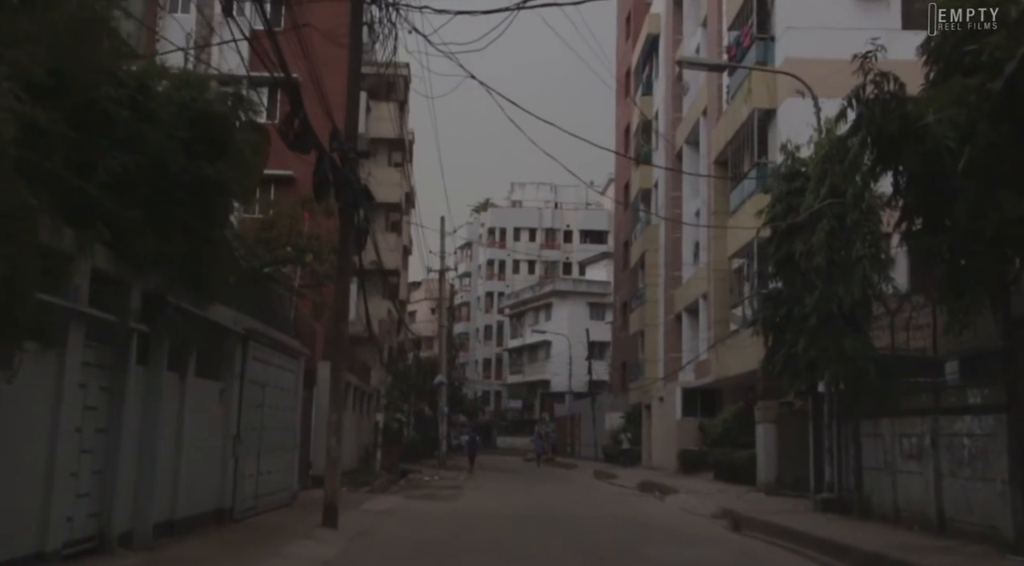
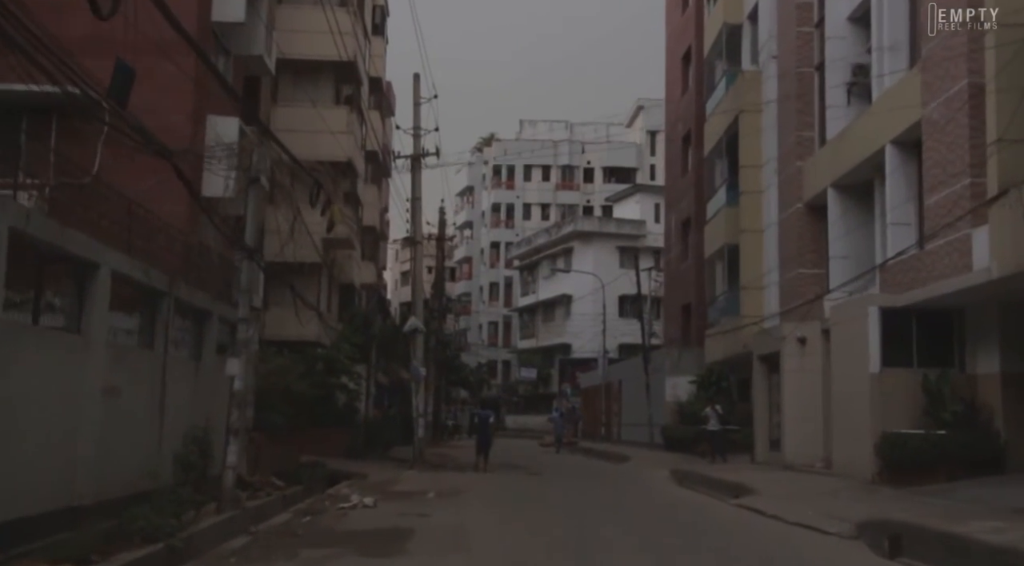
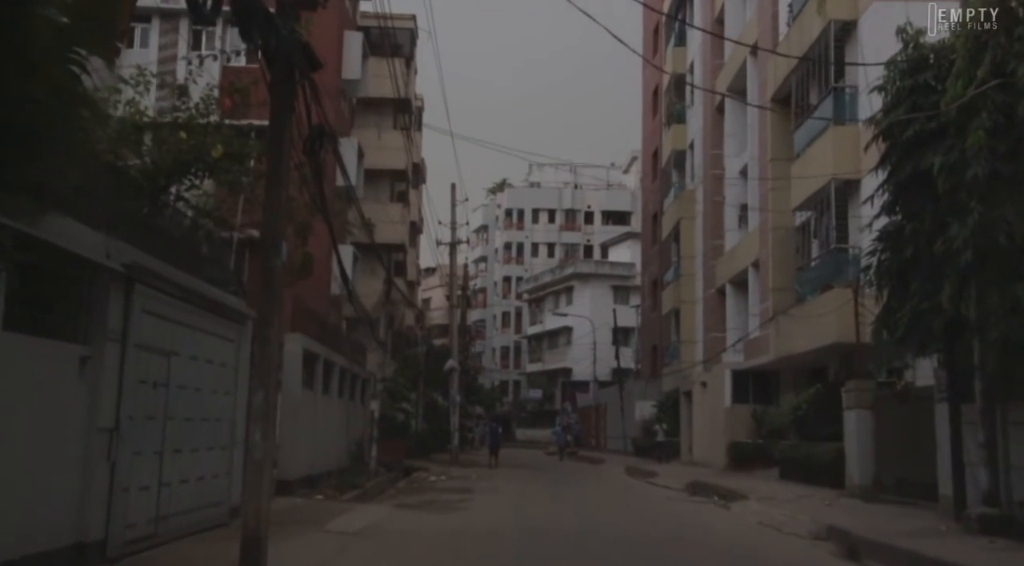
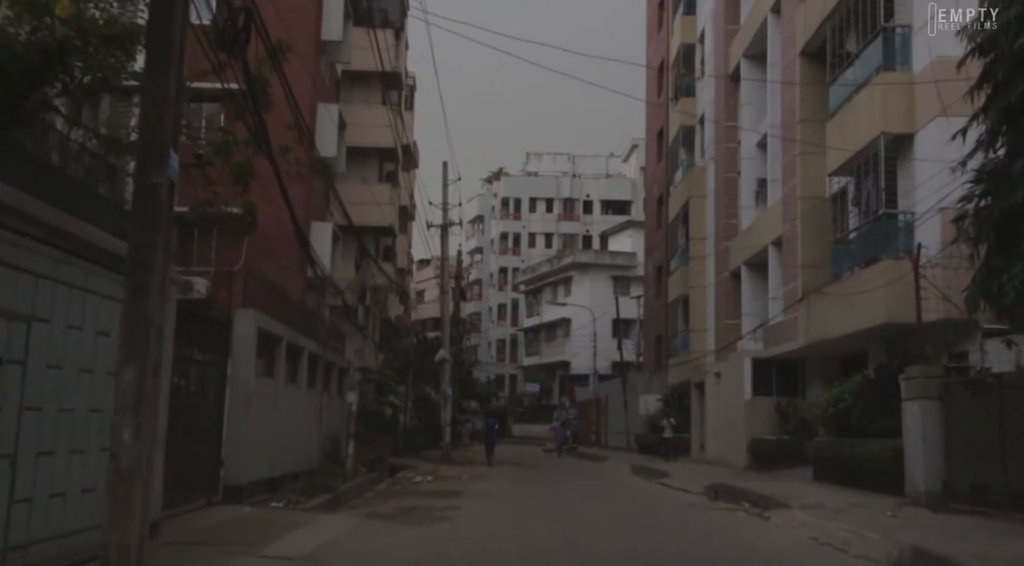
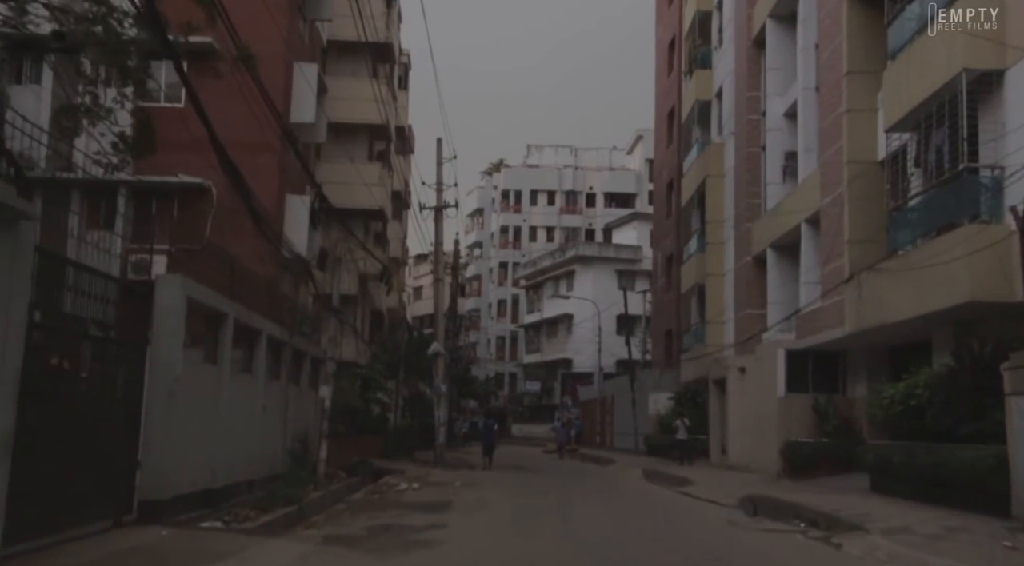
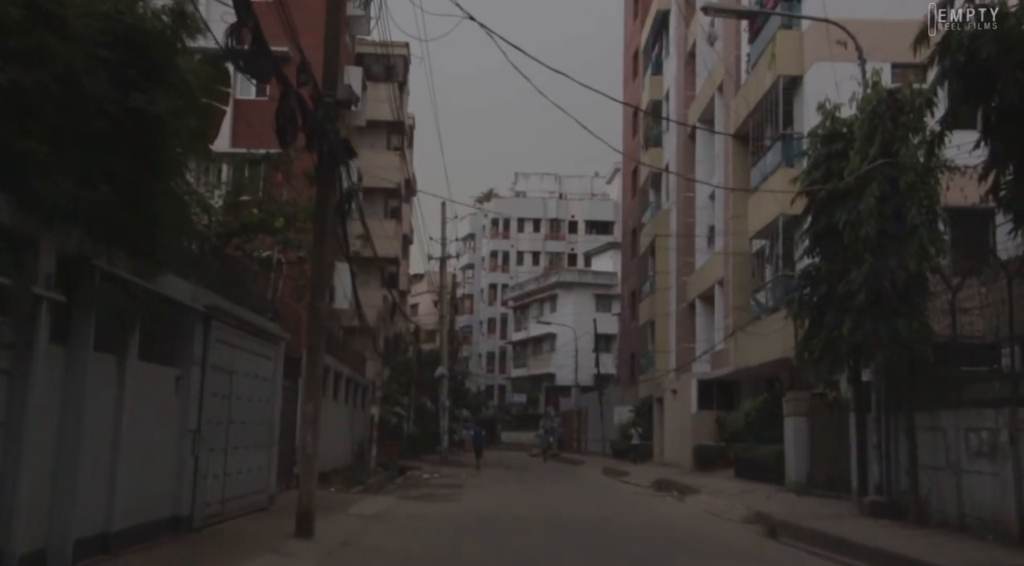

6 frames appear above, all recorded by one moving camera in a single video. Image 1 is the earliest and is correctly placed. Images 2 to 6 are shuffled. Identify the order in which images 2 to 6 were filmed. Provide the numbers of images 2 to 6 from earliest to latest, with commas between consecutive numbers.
6, 3, 4, 5, 2
